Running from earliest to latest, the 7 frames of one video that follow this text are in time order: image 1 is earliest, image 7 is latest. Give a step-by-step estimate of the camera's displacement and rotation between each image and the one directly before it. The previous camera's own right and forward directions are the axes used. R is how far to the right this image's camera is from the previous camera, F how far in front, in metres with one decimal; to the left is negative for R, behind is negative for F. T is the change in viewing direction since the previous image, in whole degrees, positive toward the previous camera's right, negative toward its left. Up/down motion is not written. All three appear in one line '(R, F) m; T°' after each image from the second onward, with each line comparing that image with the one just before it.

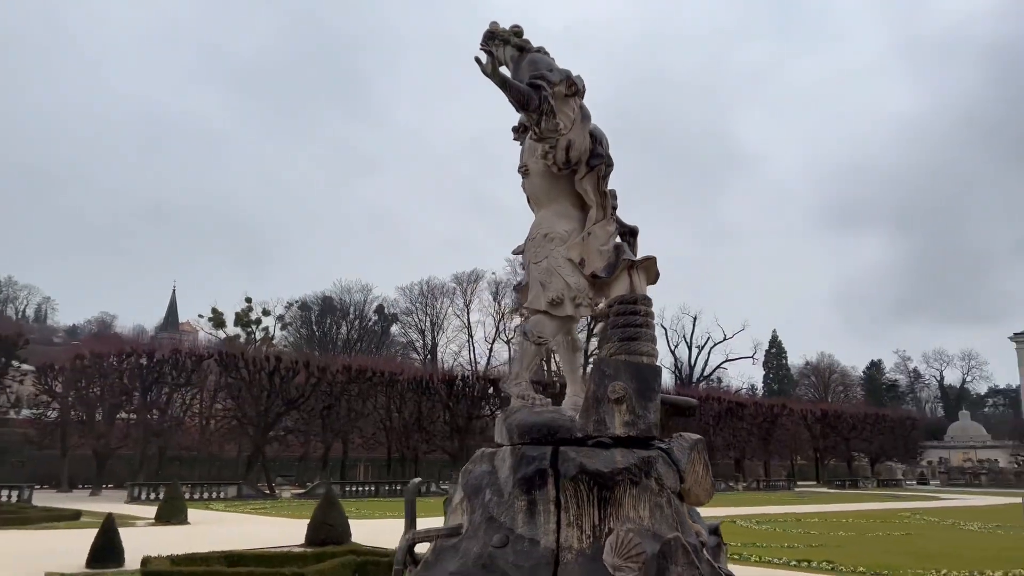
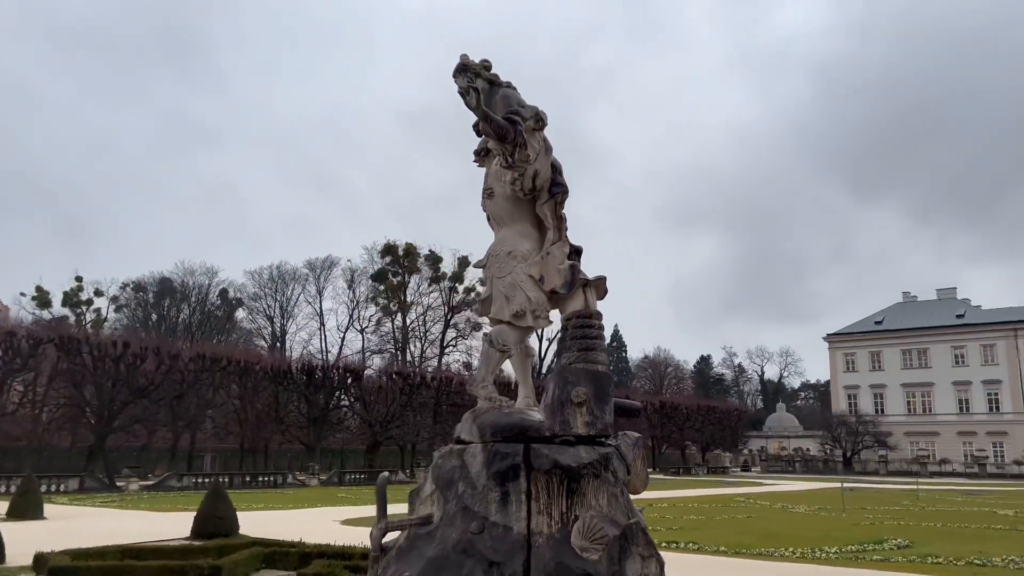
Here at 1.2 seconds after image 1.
(-0.8, -0.5) m; +11°
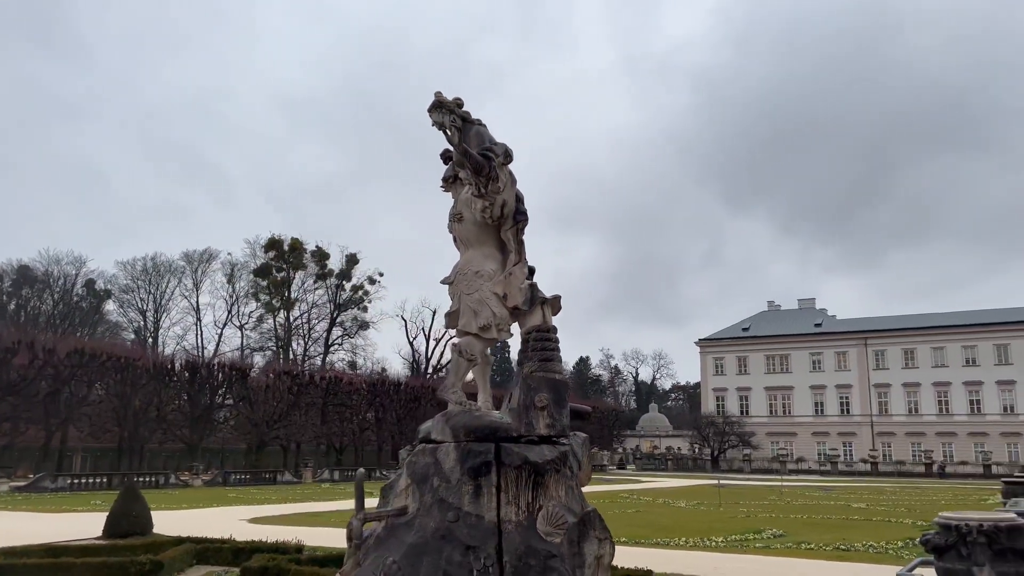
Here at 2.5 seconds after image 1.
(-0.7, -0.6) m; +8°
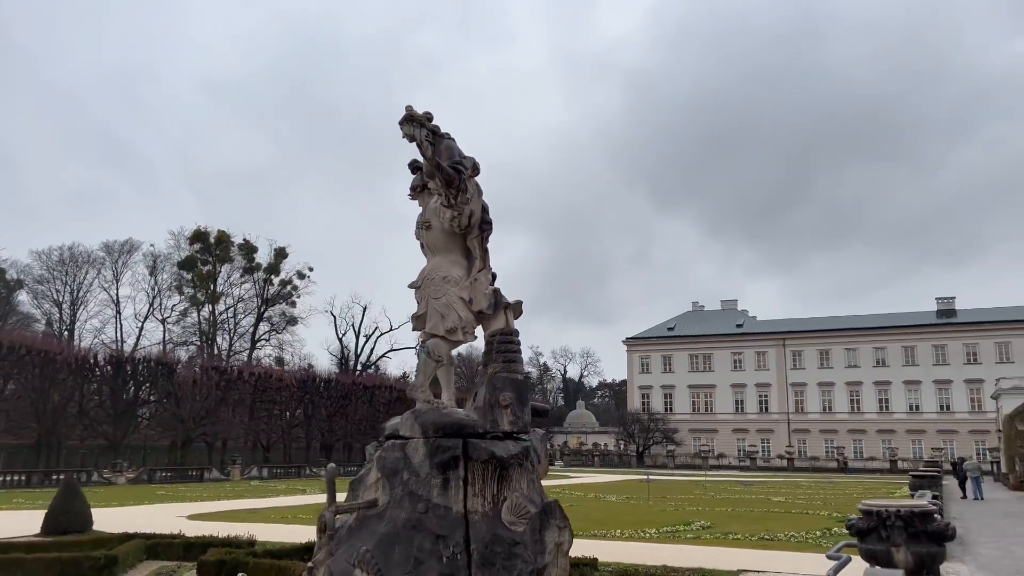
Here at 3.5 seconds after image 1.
(-0.3, -0.4) m; +5°
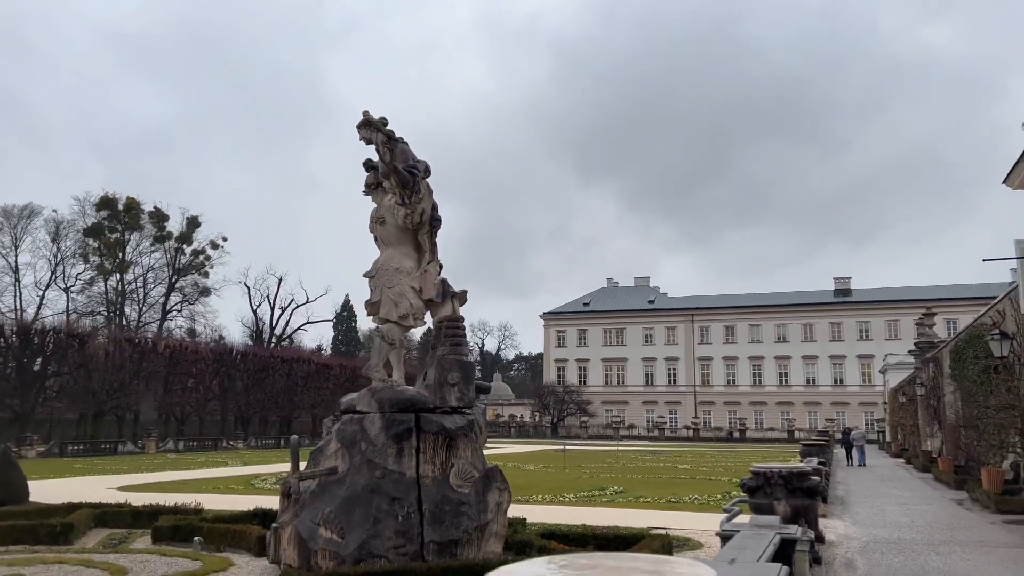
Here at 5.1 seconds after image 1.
(-0.3, -0.8) m; +6°
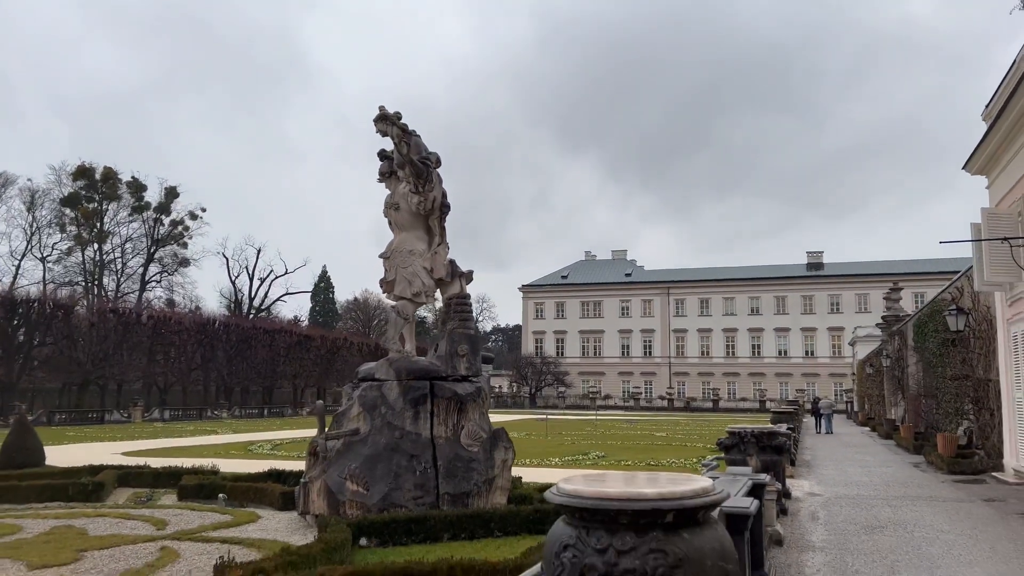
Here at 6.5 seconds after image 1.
(-0.3, -0.8) m; +2°
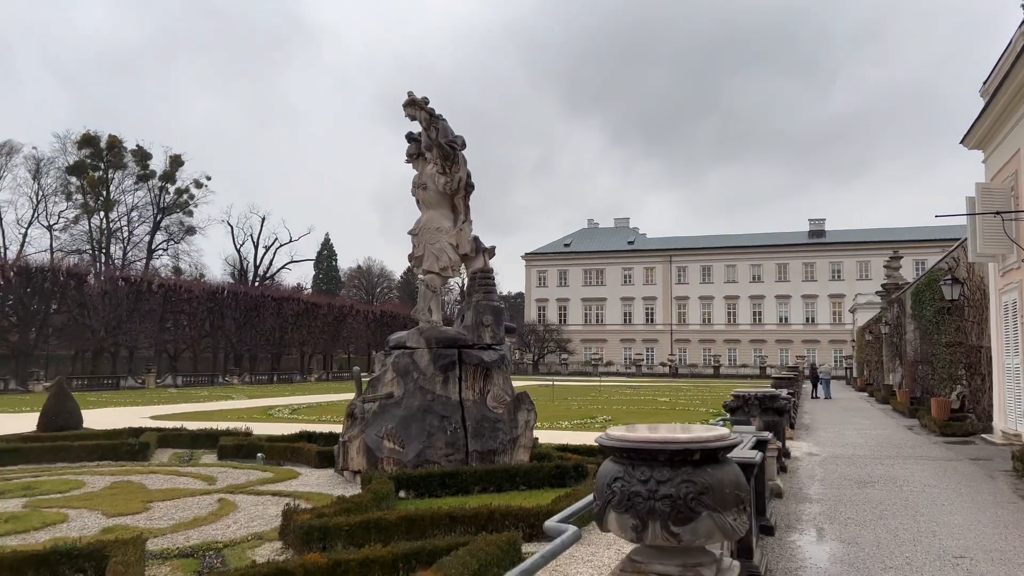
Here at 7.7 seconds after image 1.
(-0.2, -0.6) m; 0°
